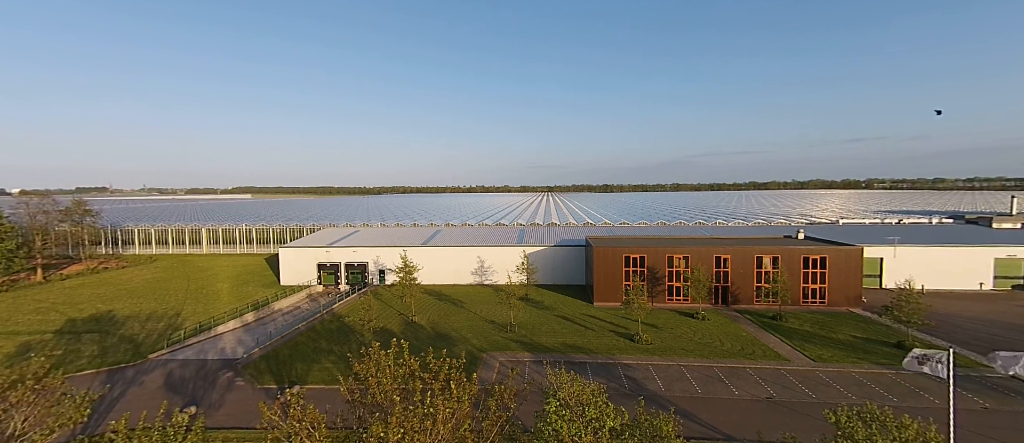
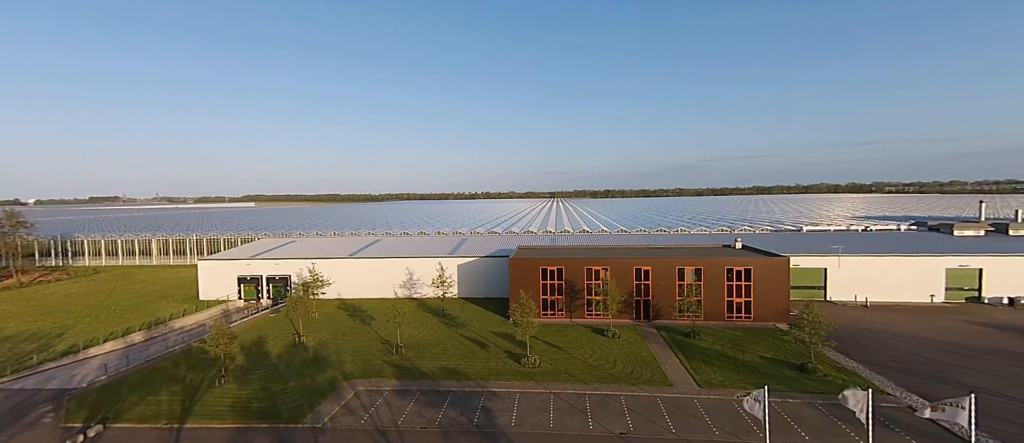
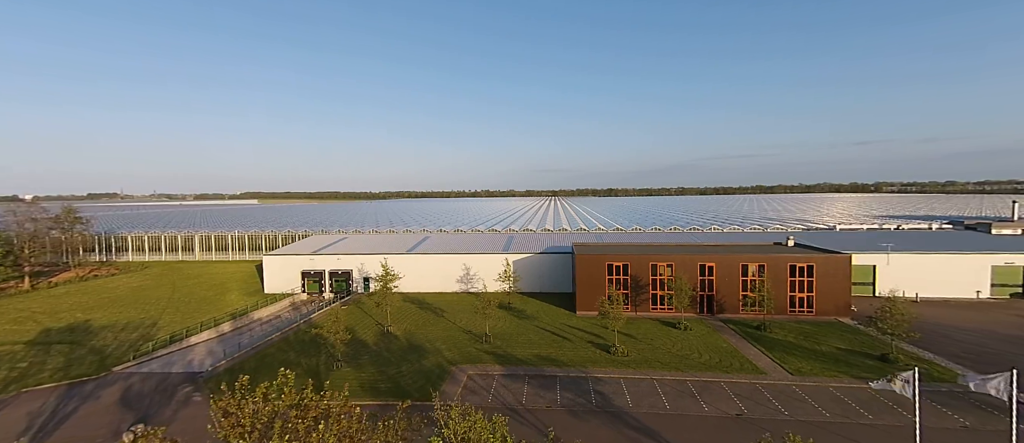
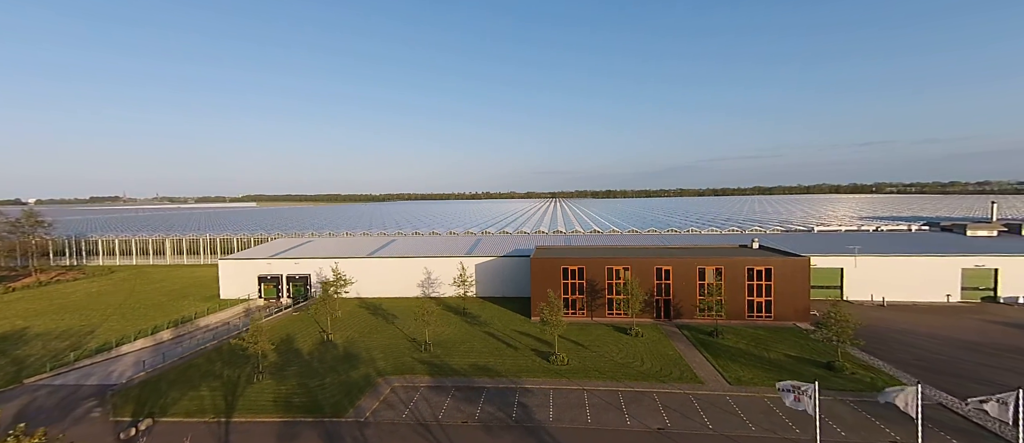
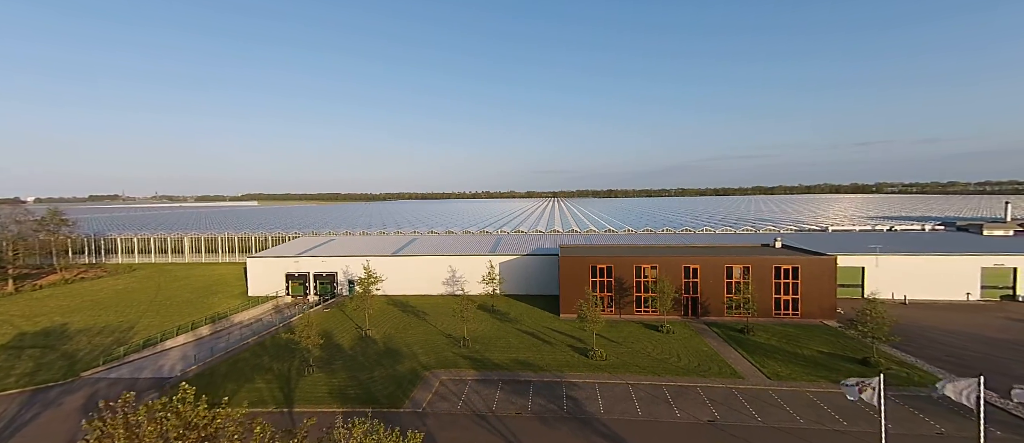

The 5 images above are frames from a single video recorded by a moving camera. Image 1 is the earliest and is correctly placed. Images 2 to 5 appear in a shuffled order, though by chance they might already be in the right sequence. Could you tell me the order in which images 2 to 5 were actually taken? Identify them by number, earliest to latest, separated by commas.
3, 5, 4, 2
